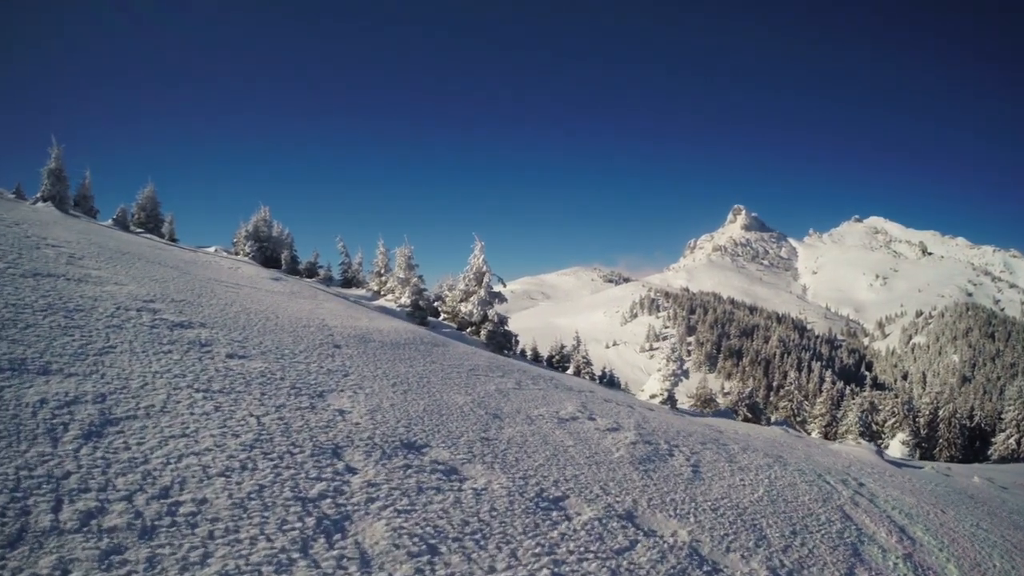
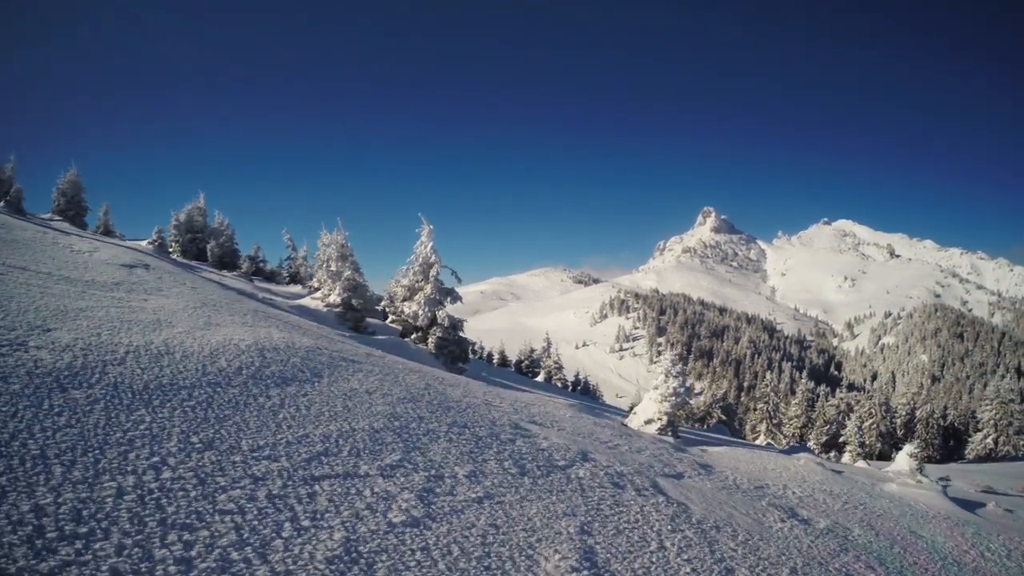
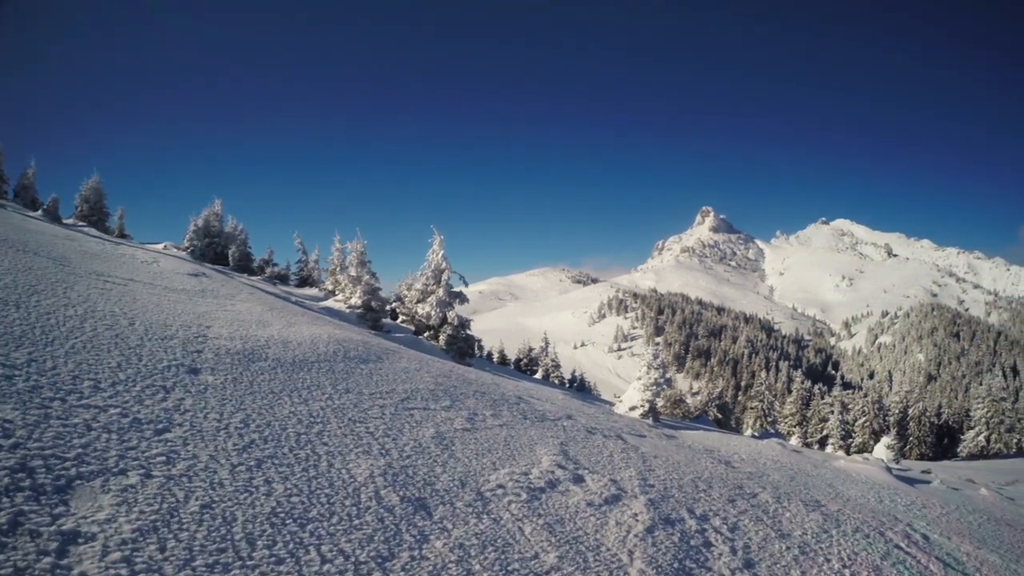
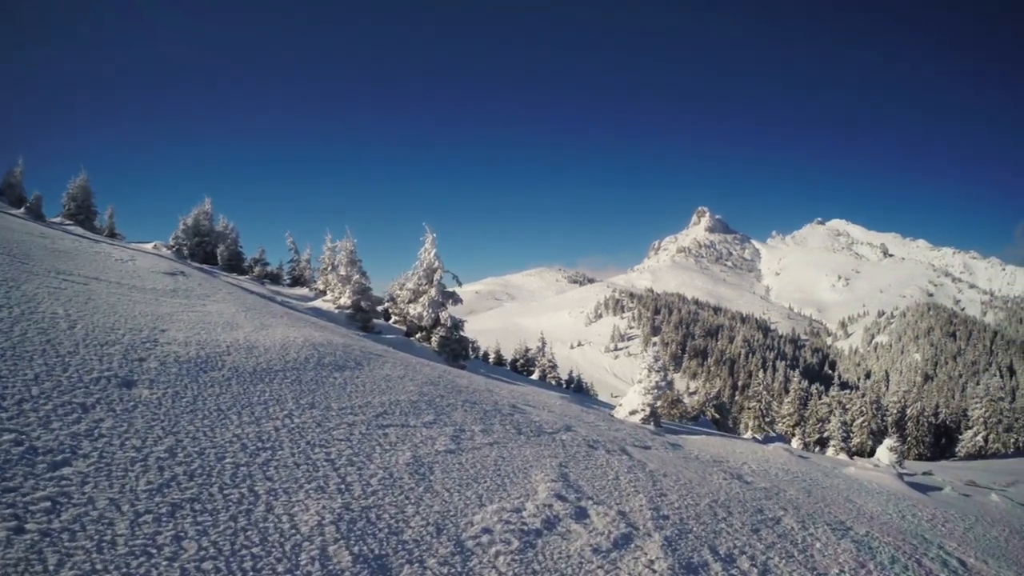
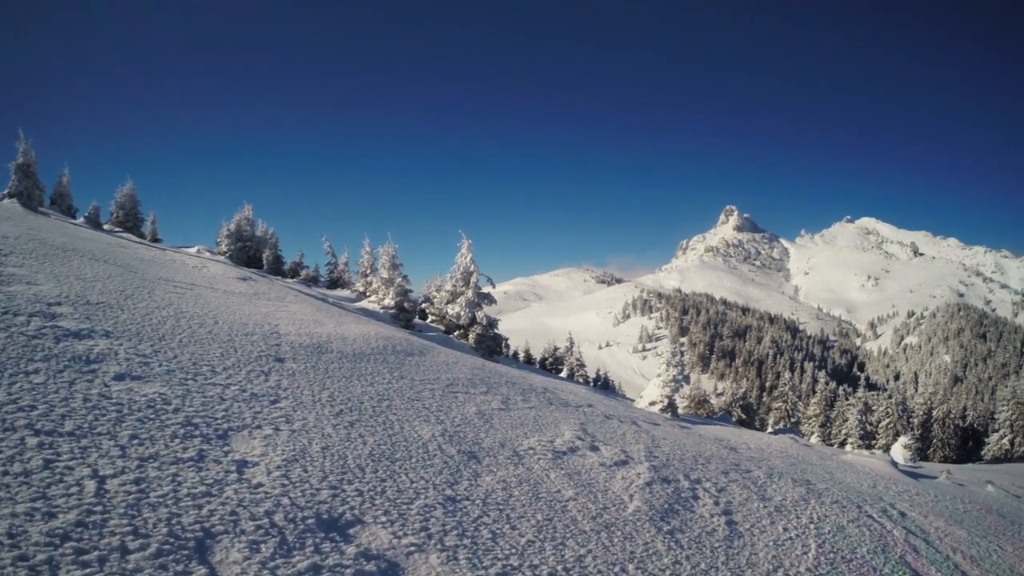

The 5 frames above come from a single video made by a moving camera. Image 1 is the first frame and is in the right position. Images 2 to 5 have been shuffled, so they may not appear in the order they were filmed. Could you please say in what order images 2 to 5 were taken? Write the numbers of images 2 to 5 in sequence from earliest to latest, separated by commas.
5, 3, 4, 2
